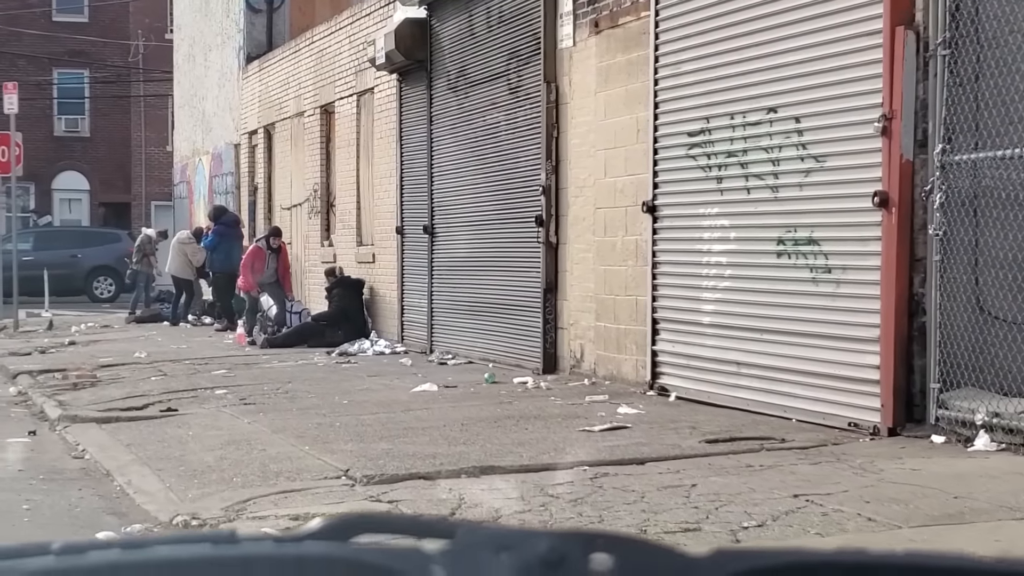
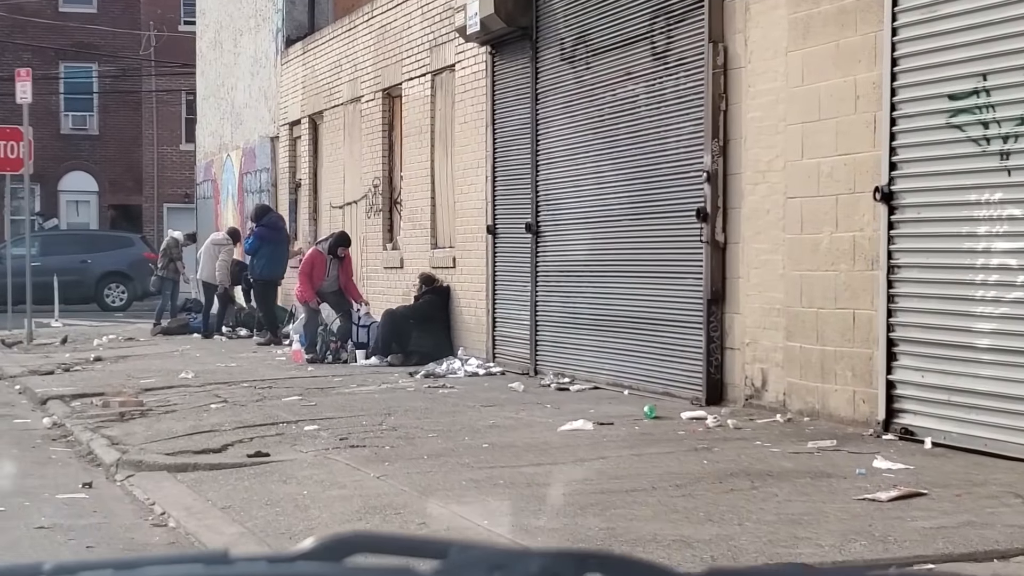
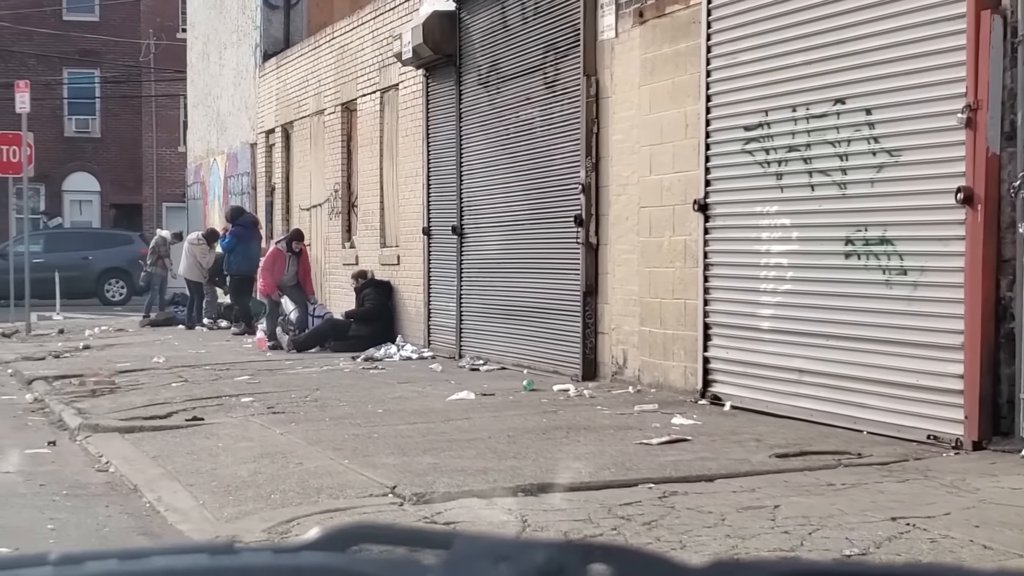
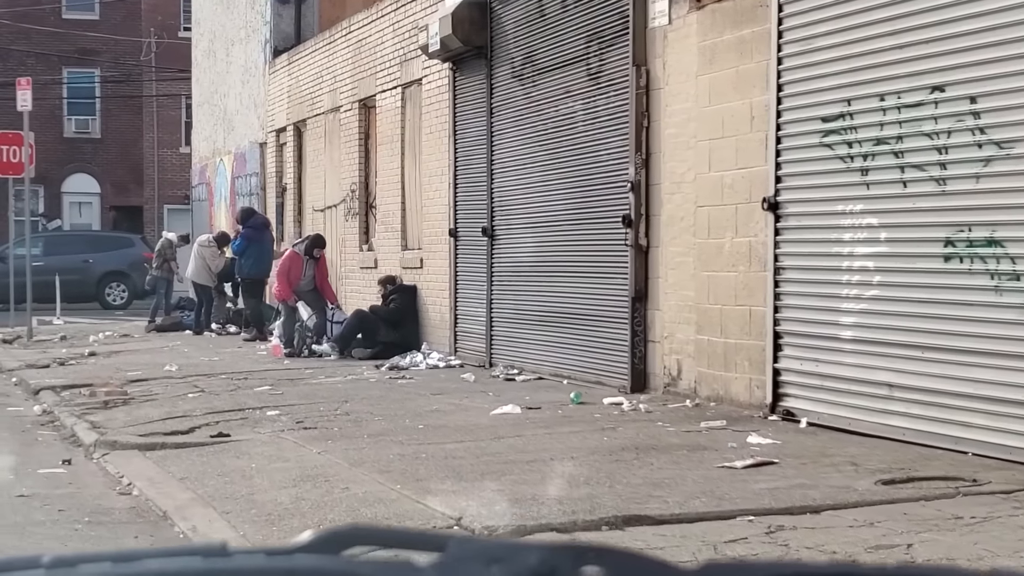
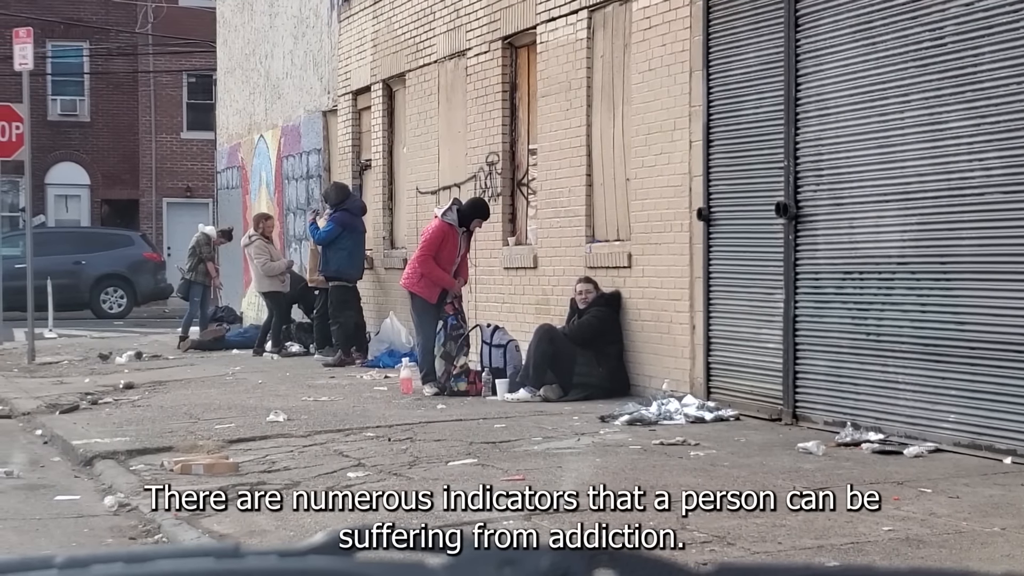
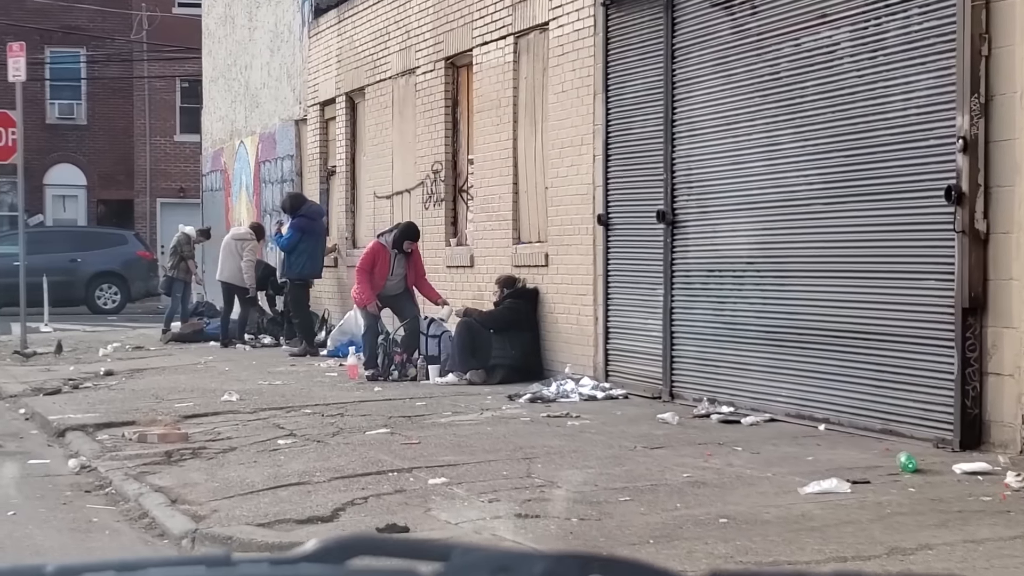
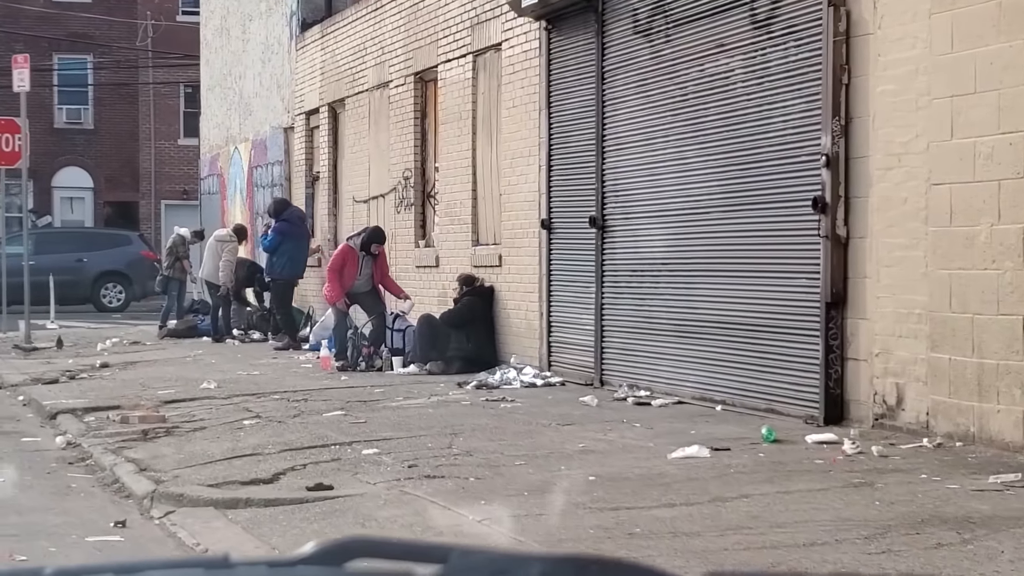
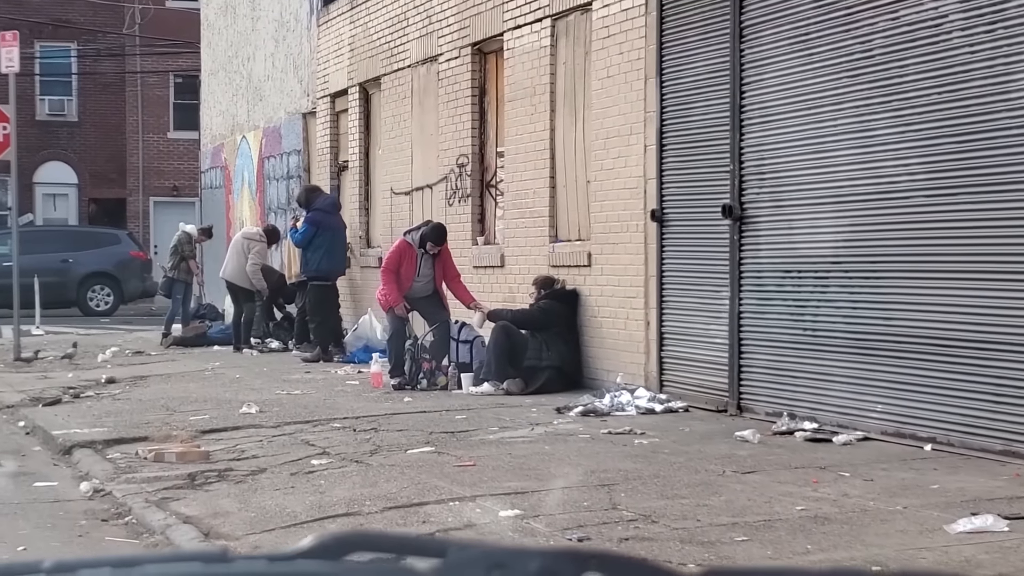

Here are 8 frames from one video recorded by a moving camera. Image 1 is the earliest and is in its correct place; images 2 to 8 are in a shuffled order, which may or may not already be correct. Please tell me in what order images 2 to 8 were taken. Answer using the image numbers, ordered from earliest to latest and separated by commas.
3, 4, 2, 7, 6, 8, 5
